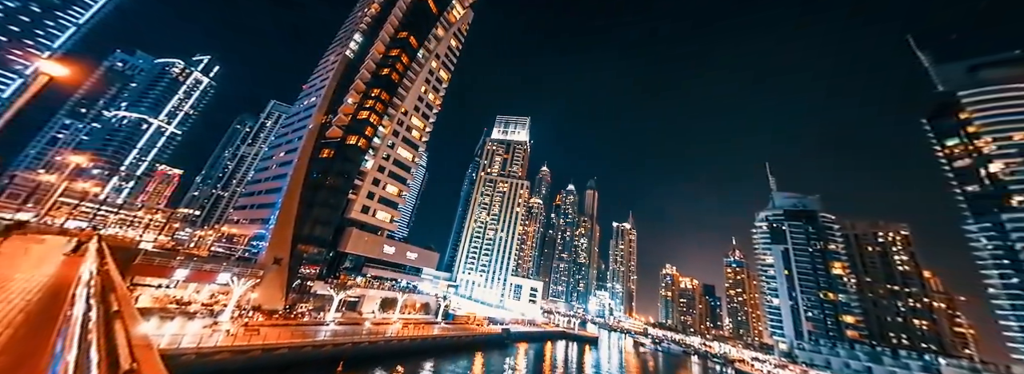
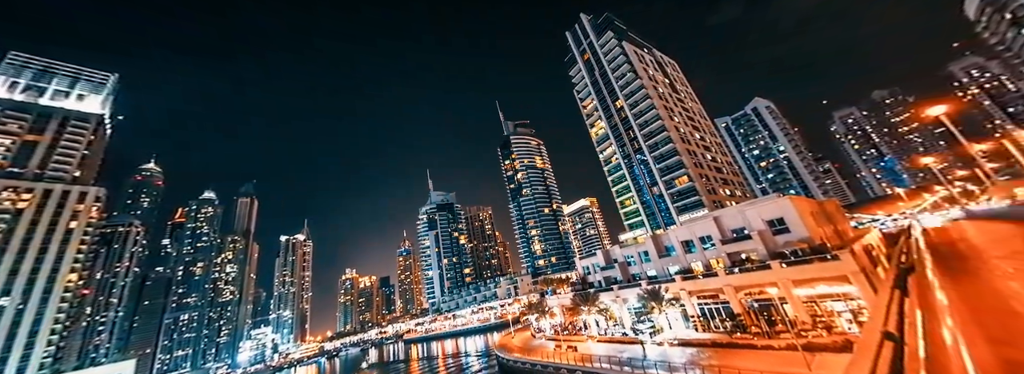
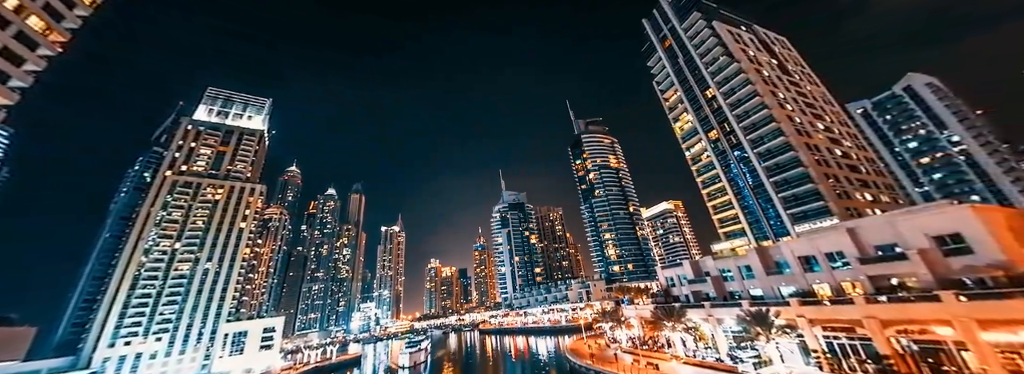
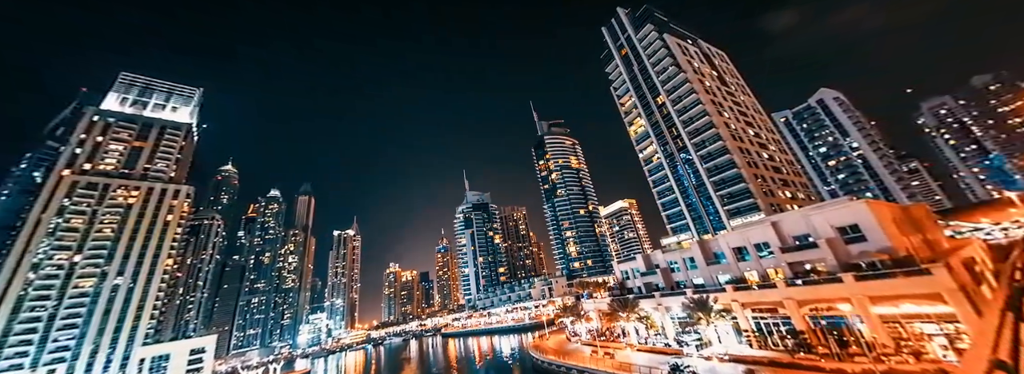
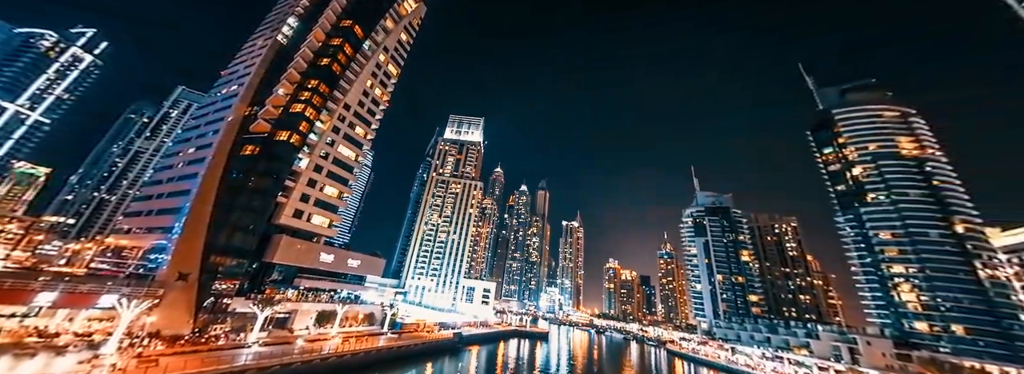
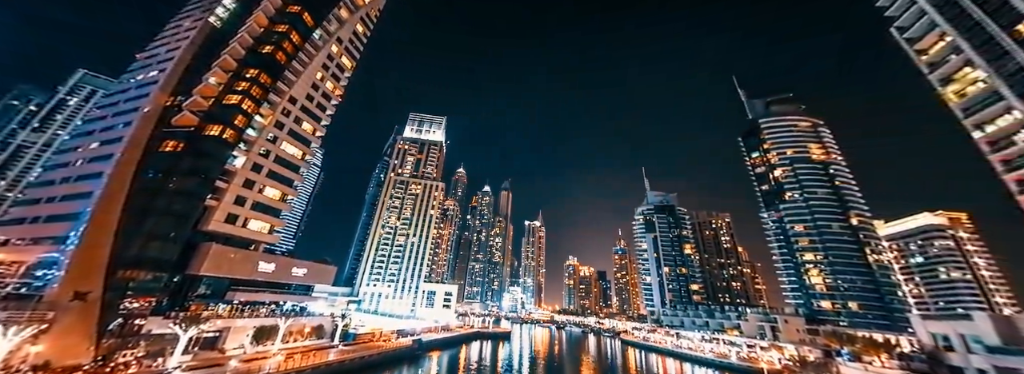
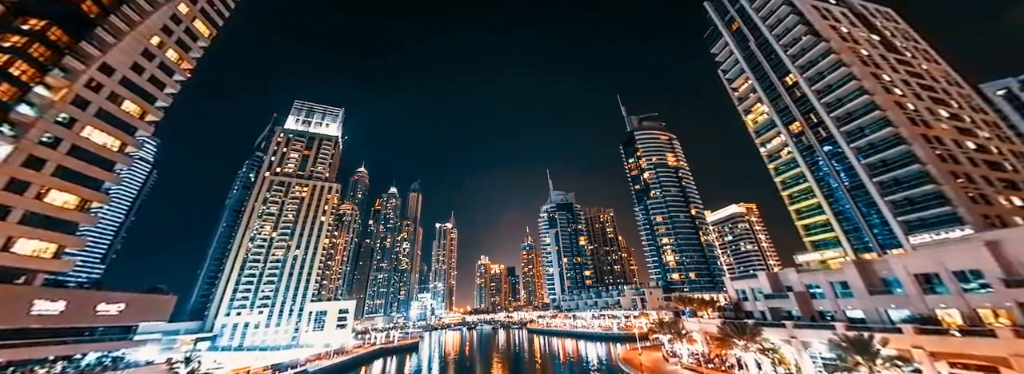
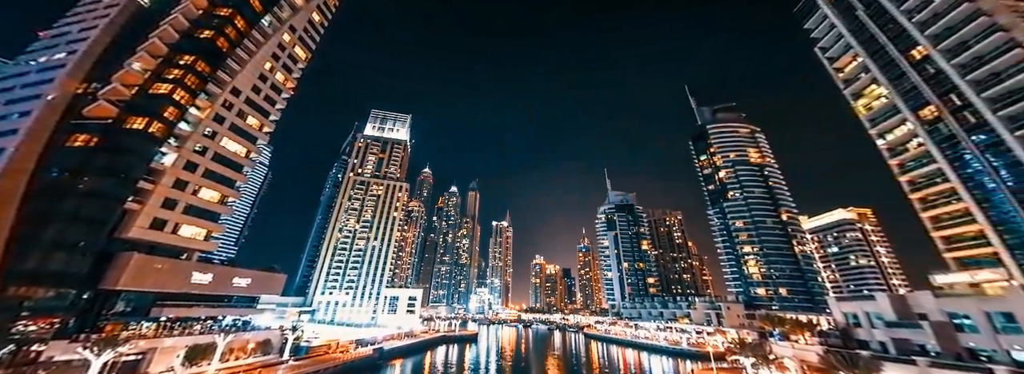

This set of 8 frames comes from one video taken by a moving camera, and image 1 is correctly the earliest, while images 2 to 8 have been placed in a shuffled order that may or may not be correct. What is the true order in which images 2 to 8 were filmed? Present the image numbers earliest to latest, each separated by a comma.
5, 6, 8, 7, 3, 4, 2
